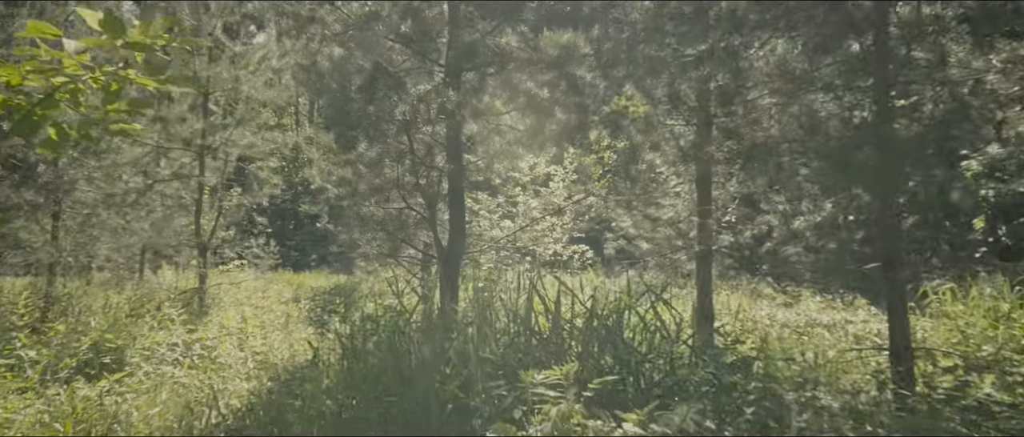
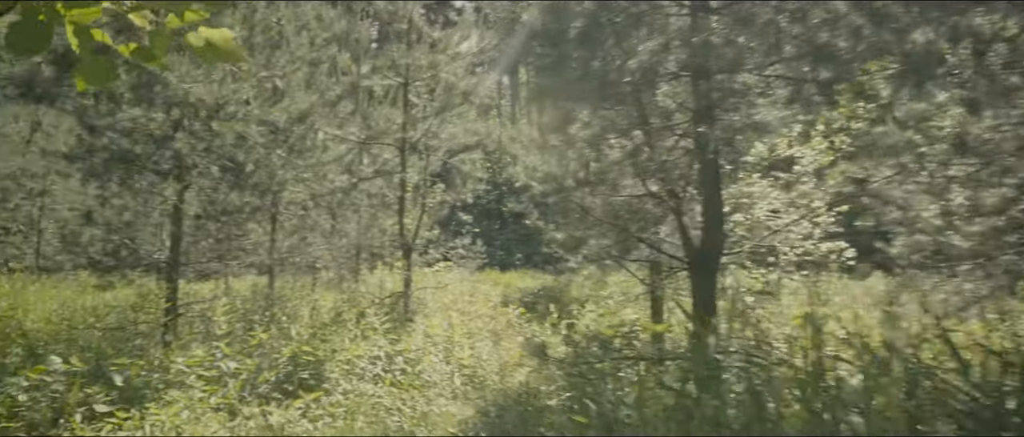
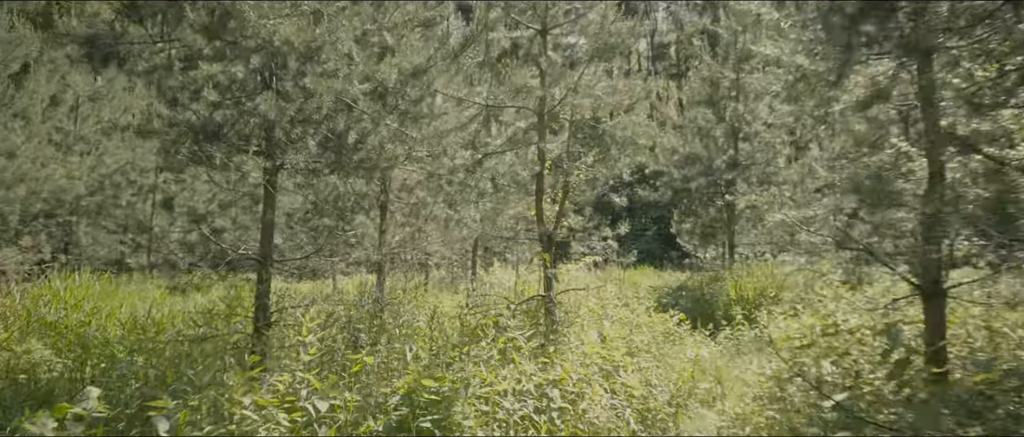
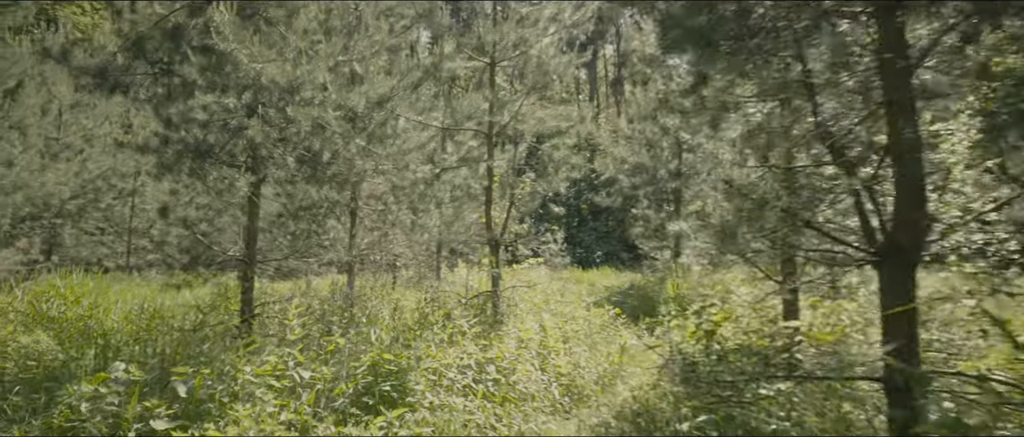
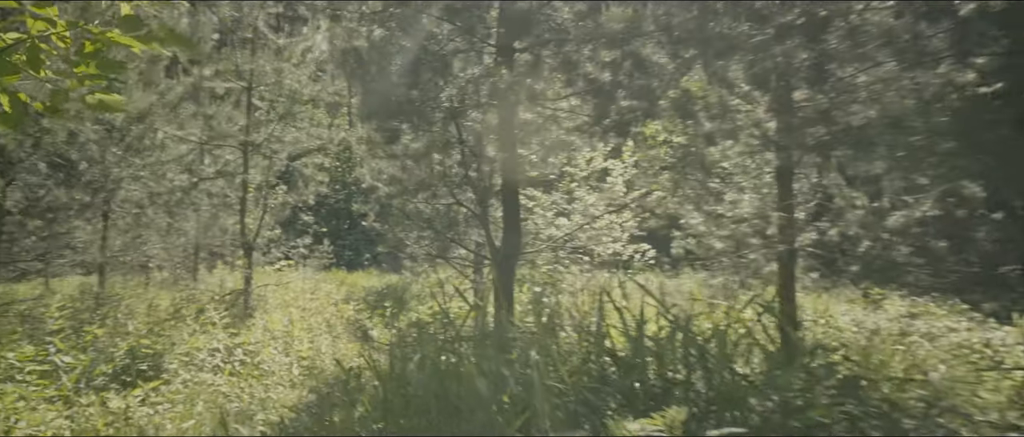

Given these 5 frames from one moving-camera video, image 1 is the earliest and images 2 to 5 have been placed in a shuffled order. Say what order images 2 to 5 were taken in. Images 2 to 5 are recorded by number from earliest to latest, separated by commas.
5, 2, 4, 3
